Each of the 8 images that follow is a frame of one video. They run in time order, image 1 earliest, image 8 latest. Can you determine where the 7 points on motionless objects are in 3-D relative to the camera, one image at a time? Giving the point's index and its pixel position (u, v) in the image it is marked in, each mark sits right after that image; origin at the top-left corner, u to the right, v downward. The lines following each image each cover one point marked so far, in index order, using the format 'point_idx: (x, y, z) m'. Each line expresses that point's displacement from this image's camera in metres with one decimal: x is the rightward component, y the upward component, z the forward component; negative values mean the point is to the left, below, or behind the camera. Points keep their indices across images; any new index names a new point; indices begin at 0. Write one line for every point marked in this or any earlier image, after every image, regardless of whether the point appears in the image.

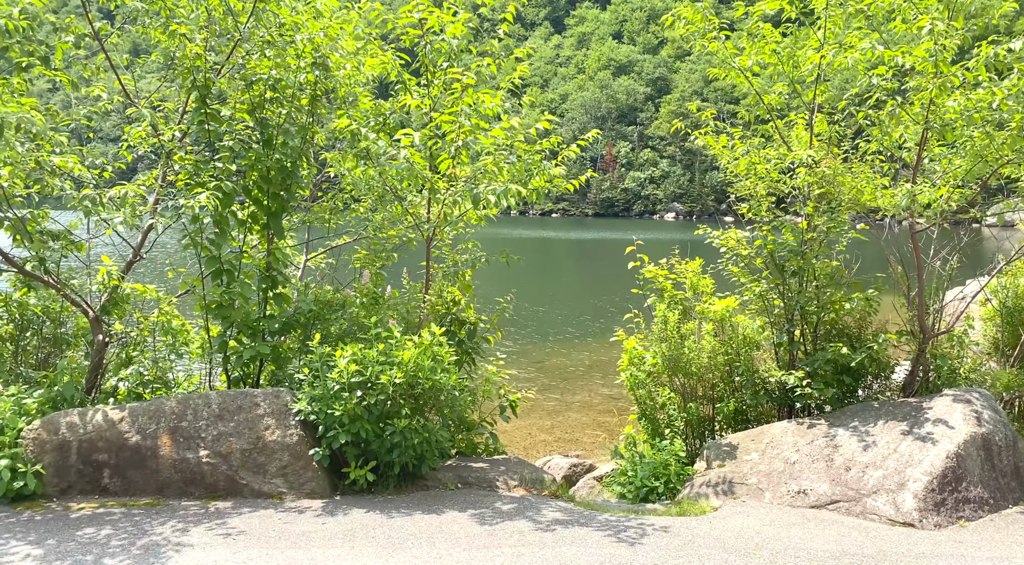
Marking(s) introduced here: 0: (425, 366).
0: (-0.6, -0.5, +4.7) m
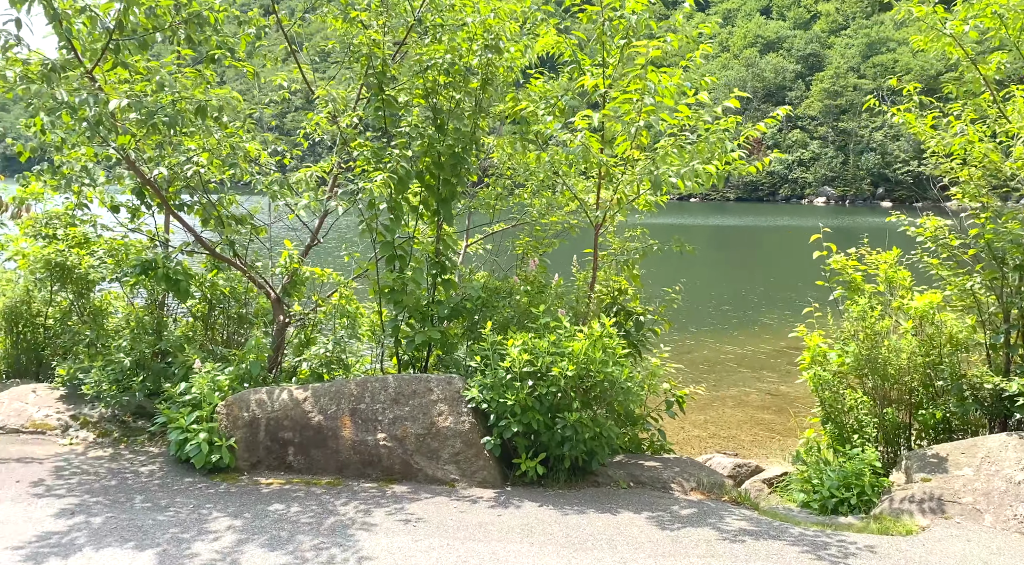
0: (+0.5, -0.5, +4.5) m
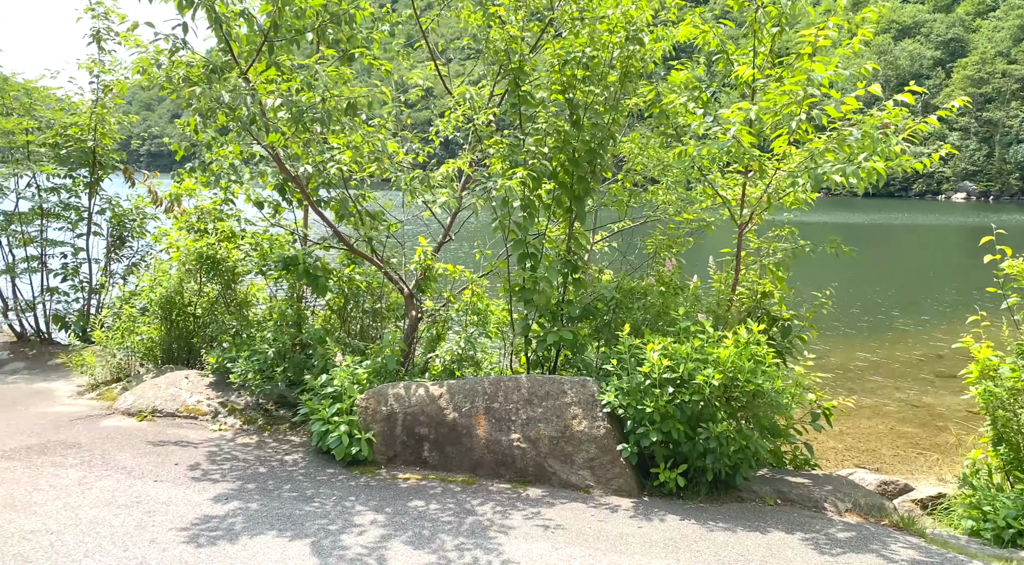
0: (+1.3, -0.5, +4.2) m
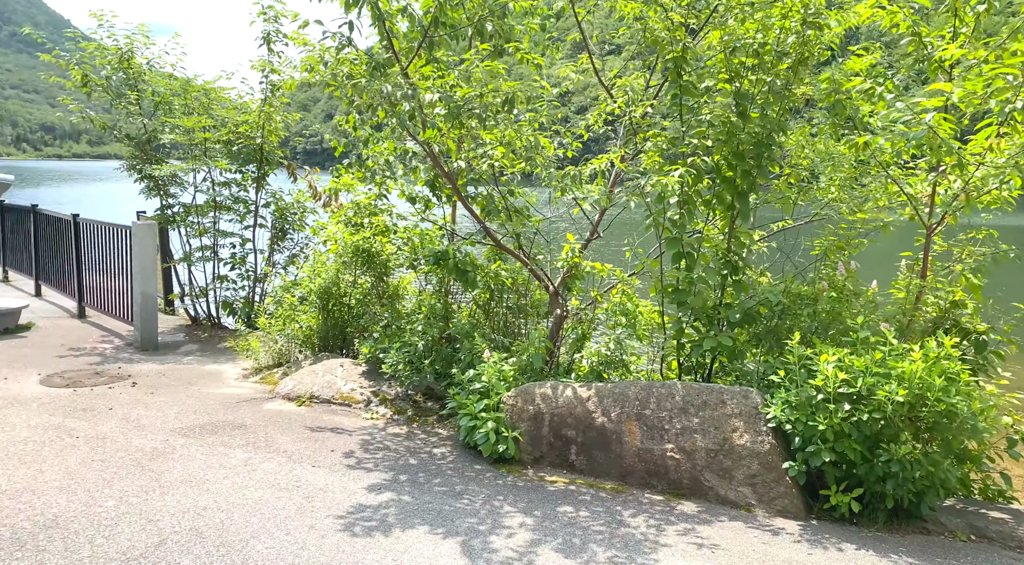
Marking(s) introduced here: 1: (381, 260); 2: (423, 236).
0: (+2.1, -0.5, +3.8) m
1: (-1.1, +0.2, +6.5) m
2: (-0.7, +0.4, +6.3) m
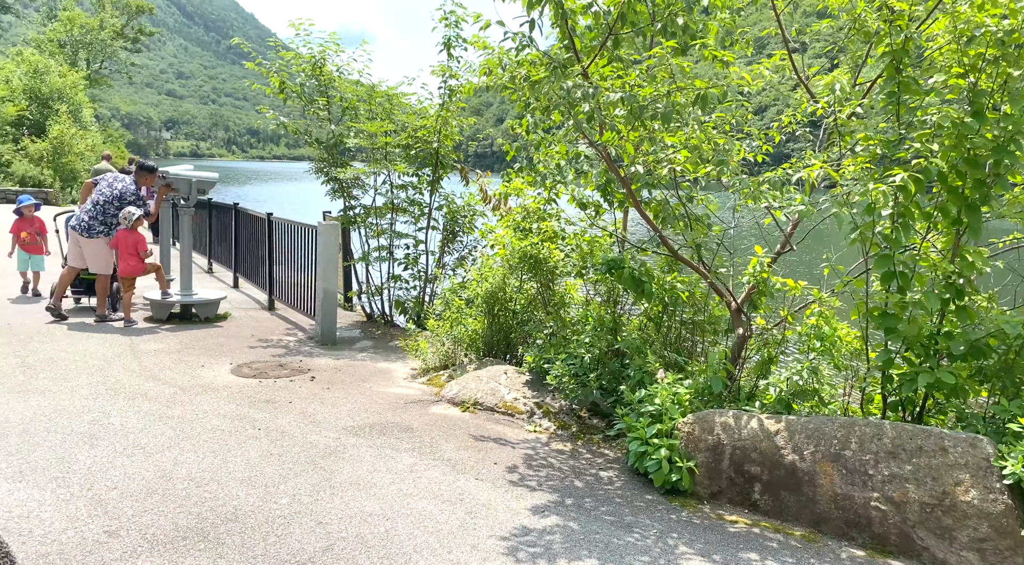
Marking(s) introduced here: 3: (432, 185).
0: (+2.9, -0.7, +3.0) m
1: (+0.3, +0.1, +6.3) m
2: (+0.7, +0.3, +6.1) m
3: (-0.9, +1.1, +8.7) m
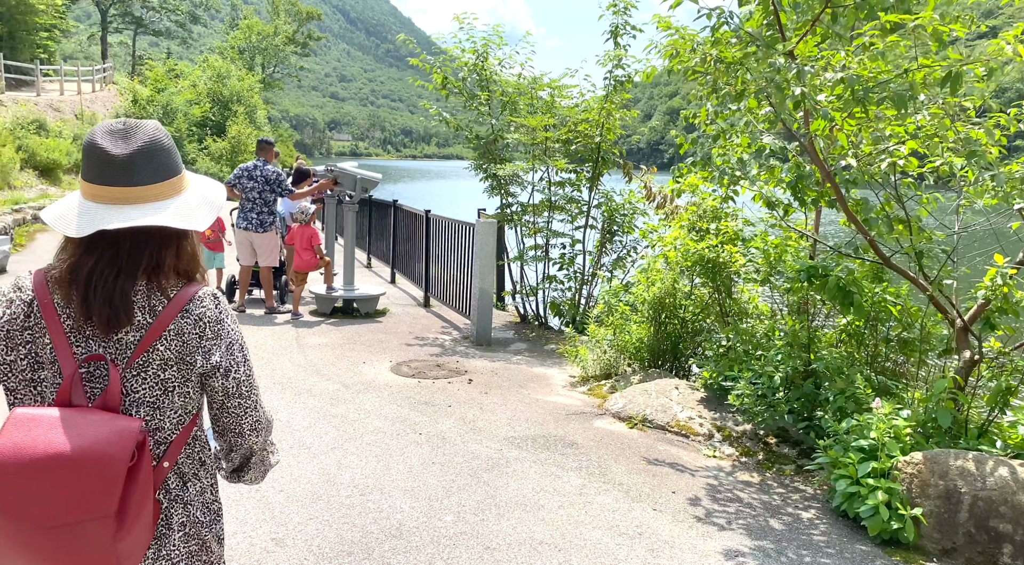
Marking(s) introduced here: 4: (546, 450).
0: (+3.5, -0.8, +2.0) m
1: (+1.6, +0.1, +5.7) m
2: (+1.9, +0.2, +5.4) m
3: (+0.9, +1.1, +8.3) m
4: (+0.2, -1.0, +4.6) m
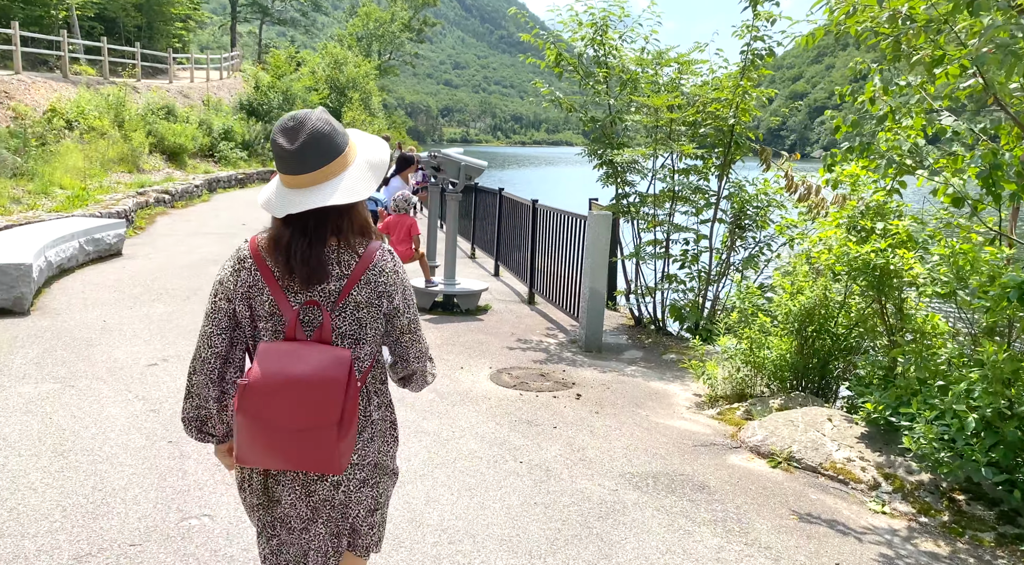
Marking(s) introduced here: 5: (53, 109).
0: (+3.7, -1.0, +0.8) m
1: (+2.4, 0.0, +4.7) m
2: (+2.7, +0.2, +4.4) m
3: (+2.0, +1.1, +7.4) m
4: (+0.8, -1.1, +3.8) m
5: (-11.8, +4.5, +19.6) m
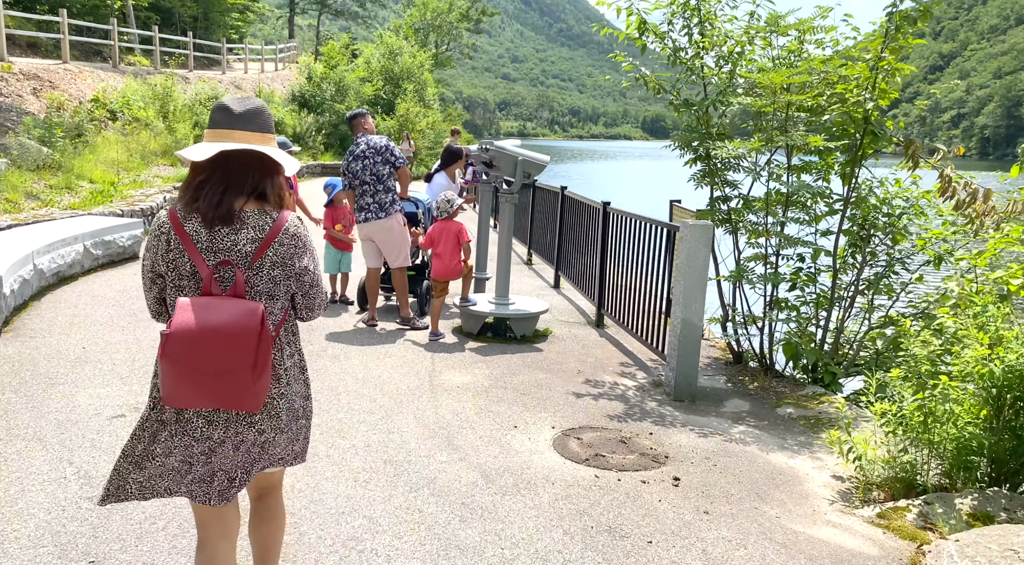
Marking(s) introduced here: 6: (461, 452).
0: (+3.8, -1.3, -0.9) m
1: (+2.7, -0.2, +3.1) m
2: (+3.0, -0.1, +2.7) m
3: (+2.6, +0.9, +5.8) m
4: (+1.1, -1.3, +2.3) m
5: (-10.3, +4.6, +18.9) m
6: (-0.3, -0.9, +4.0) m
